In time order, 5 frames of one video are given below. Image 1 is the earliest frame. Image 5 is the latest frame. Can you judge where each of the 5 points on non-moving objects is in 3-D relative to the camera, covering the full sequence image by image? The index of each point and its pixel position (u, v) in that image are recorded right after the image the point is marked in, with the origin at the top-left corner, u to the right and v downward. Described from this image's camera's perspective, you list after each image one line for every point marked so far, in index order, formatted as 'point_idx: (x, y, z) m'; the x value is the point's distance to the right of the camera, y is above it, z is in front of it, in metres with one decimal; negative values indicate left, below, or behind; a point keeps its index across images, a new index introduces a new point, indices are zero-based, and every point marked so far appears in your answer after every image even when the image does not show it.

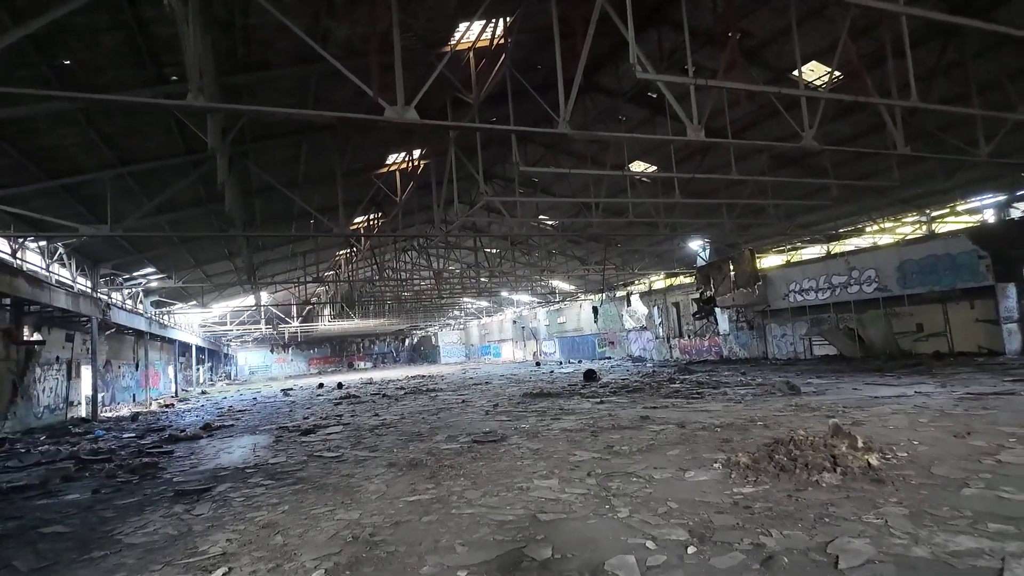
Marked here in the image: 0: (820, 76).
0: (+5.1, +3.5, +9.6) m
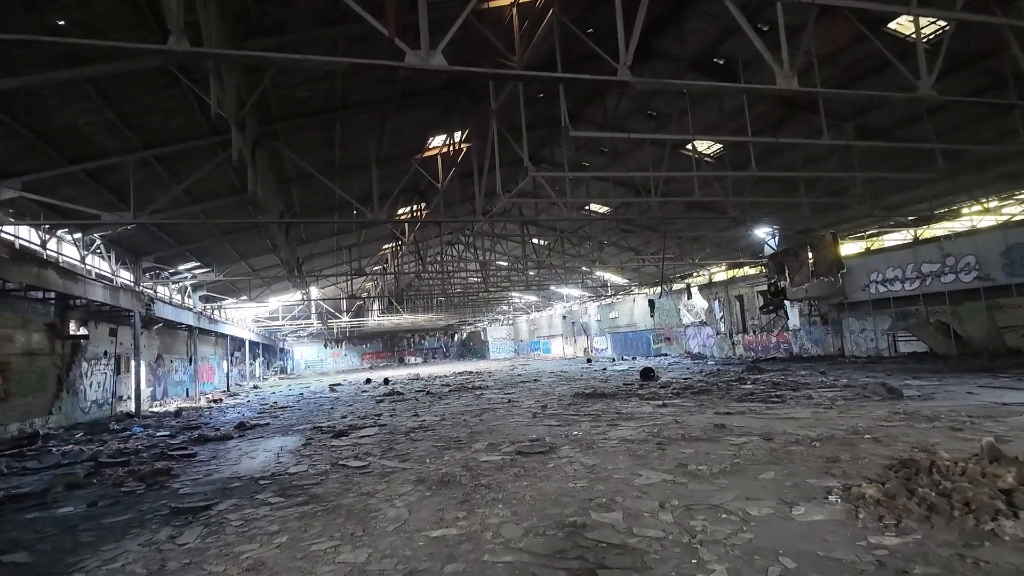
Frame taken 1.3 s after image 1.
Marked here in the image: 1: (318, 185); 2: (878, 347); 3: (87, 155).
0: (+5.7, +3.7, +8.1) m
1: (-4.4, +2.3, +13.3) m
2: (+10.8, -1.8, +17.5) m
3: (-6.2, +1.9, +8.7) m
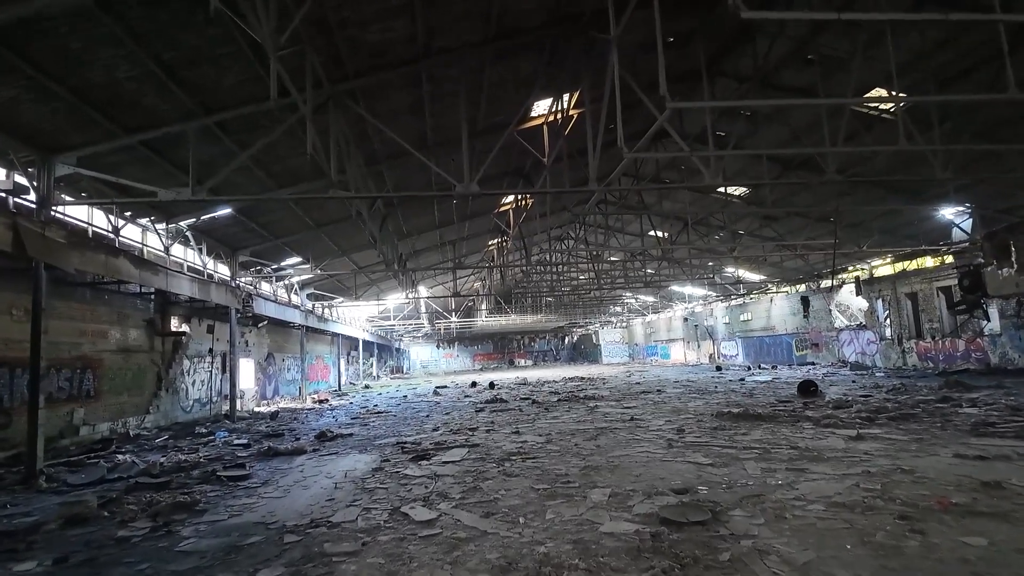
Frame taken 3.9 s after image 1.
0: (+6.9, +3.9, +4.8) m
1: (-2.0, +2.4, +11.8) m
2: (+13.7, -1.6, +13.0) m
3: (-4.7, +2.1, +7.6) m
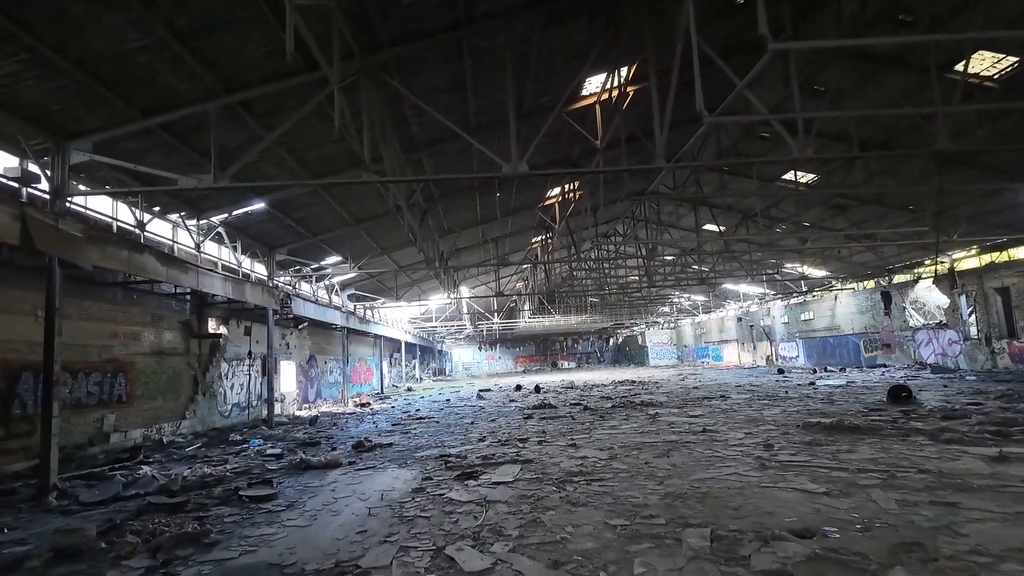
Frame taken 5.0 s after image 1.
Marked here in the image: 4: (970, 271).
0: (+7.3, +4.0, +3.3) m
1: (-1.1, +2.5, +10.9) m
2: (+14.7, -1.4, +11.1) m
3: (-4.1, +2.1, +6.9) m
4: (+14.5, +0.6, +18.7) m
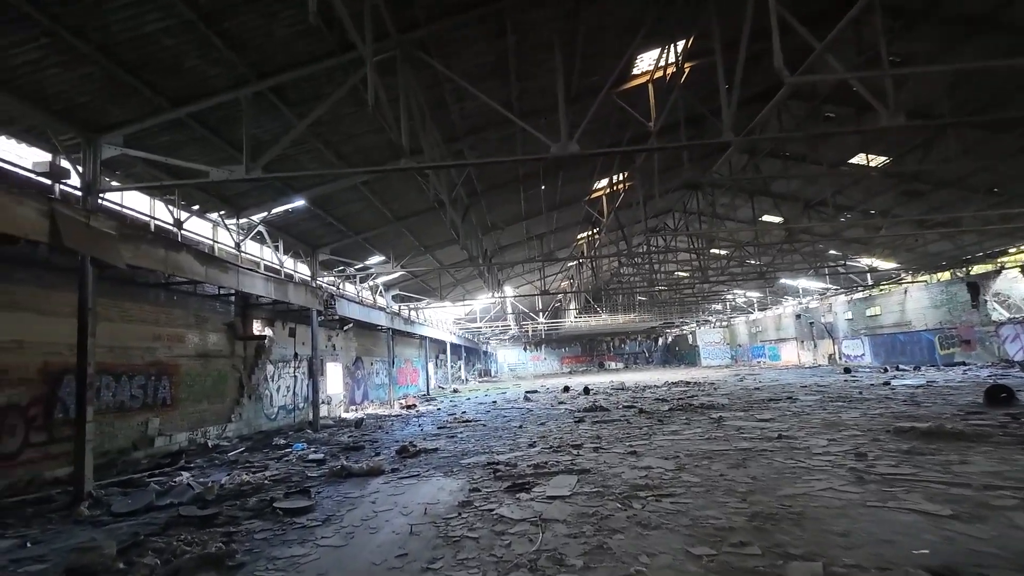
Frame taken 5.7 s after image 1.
0: (+7.5, +4.2, +2.2) m
1: (-0.3, +2.6, +10.4) m
2: (+15.5, -1.1, +9.4) m
3: (-3.6, +2.1, +6.6) m
4: (+15.8, +0.9, +16.9) m
